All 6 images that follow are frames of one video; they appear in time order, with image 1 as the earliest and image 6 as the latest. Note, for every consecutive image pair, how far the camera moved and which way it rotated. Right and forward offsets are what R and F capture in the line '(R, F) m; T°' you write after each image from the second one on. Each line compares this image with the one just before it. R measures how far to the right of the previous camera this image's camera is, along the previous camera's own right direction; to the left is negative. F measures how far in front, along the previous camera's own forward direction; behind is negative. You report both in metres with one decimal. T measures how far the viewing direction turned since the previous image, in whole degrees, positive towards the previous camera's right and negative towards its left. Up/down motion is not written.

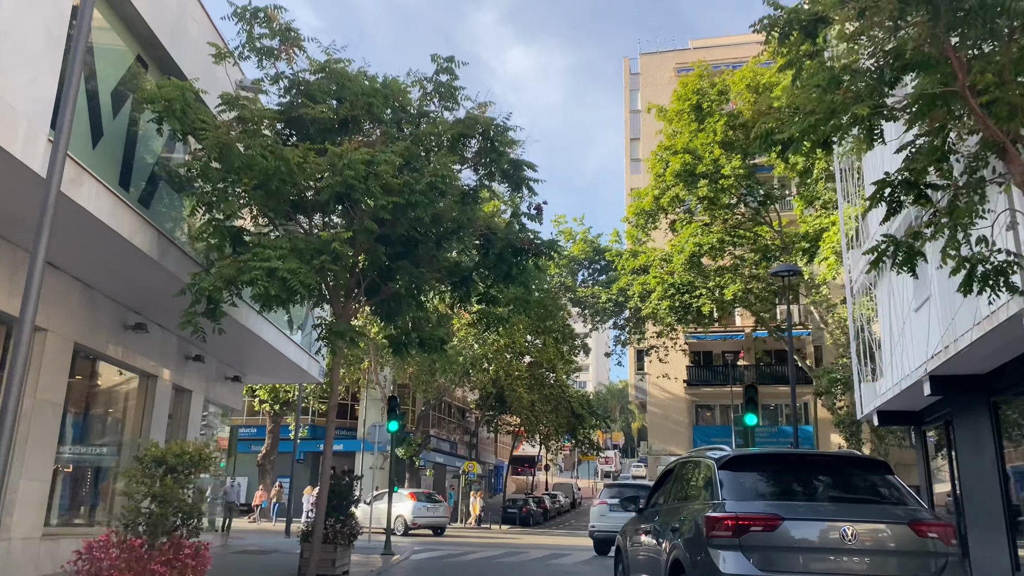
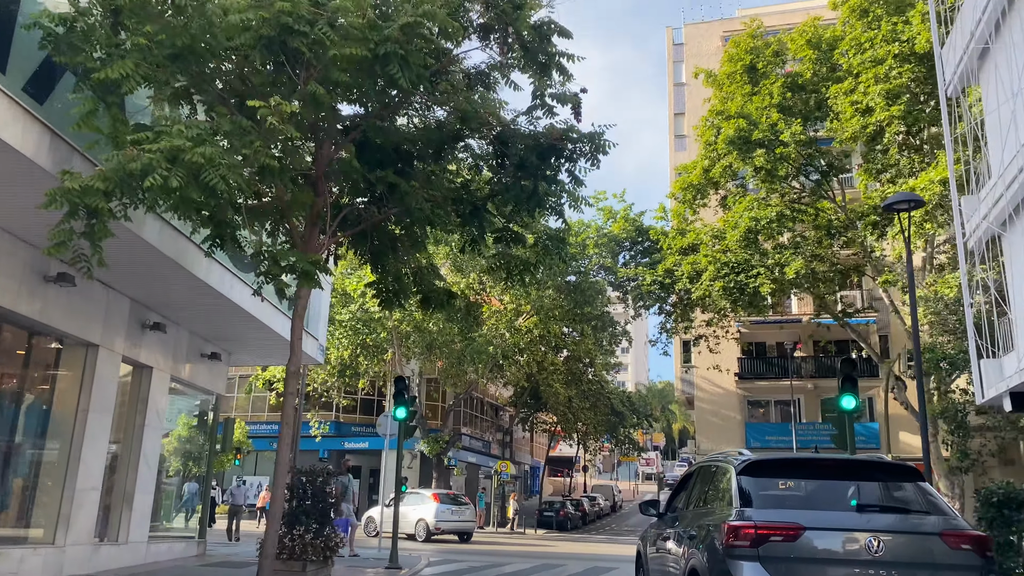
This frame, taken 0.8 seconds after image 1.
(+0.1, +2.6) m; -3°
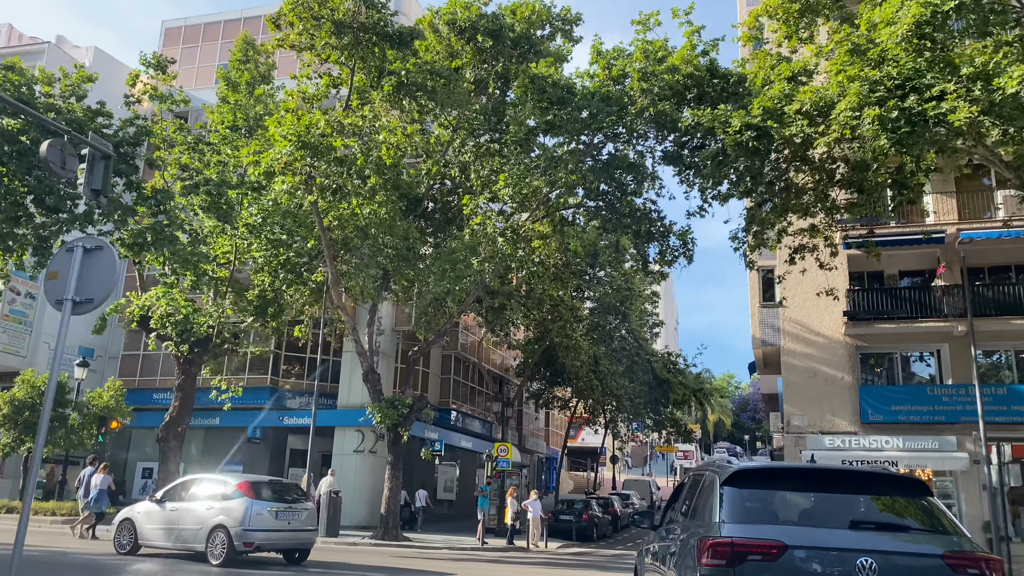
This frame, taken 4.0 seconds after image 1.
(+0.6, +10.2) m; -2°
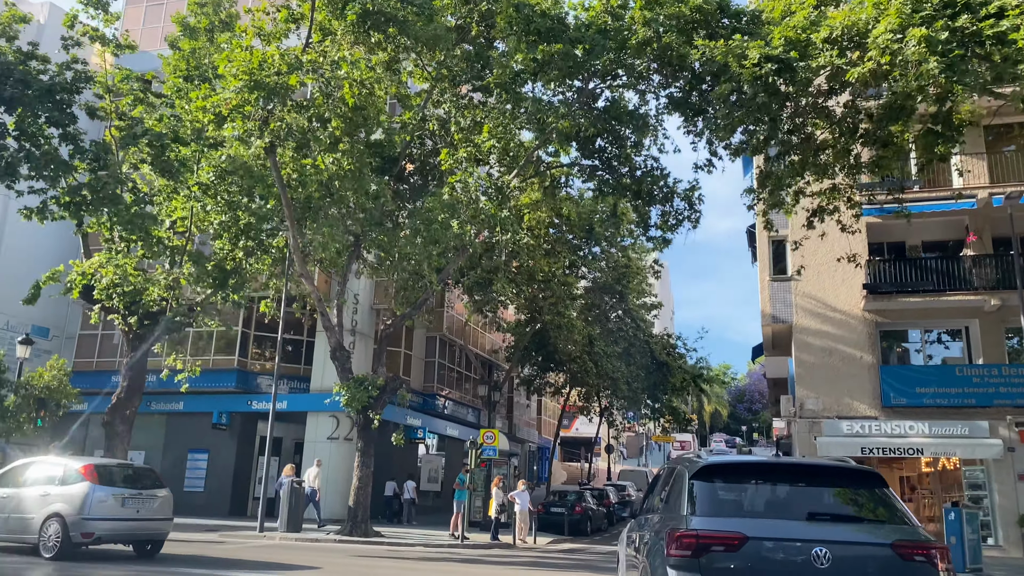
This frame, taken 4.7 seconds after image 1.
(+0.2, +2.0) m; 0°
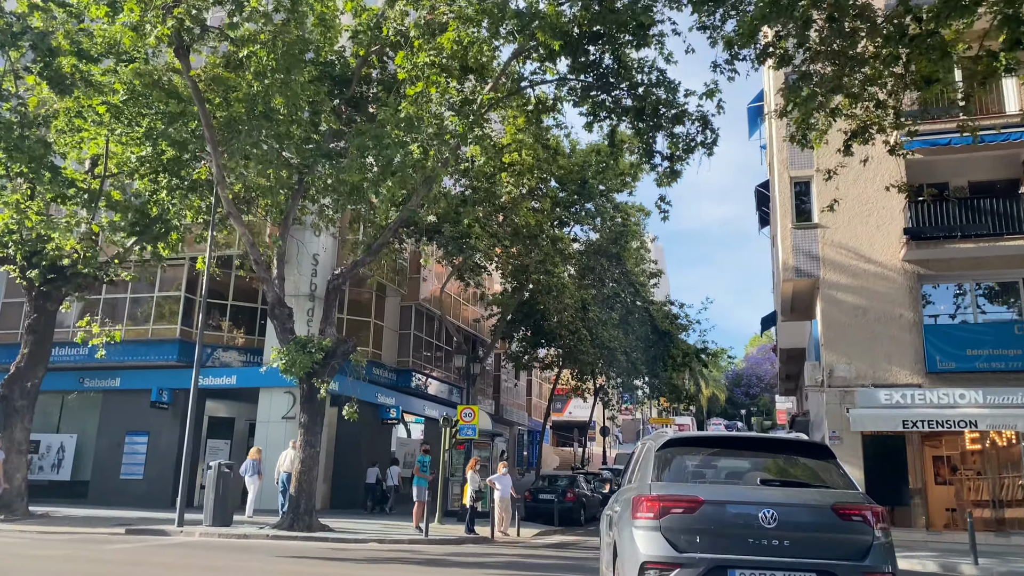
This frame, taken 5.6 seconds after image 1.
(+0.3, +2.9) m; 0°
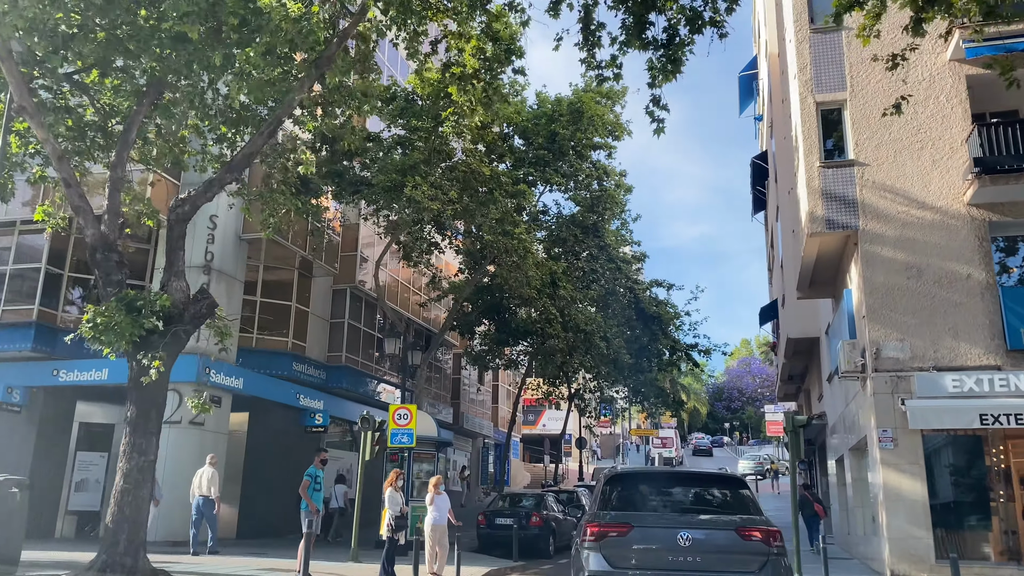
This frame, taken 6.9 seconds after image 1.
(+0.6, +4.3) m; +2°
